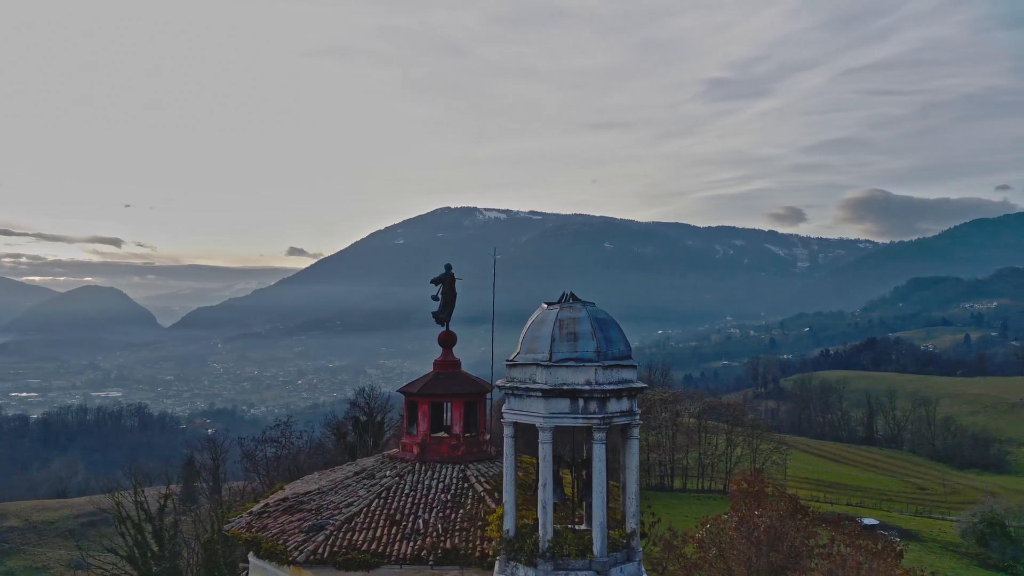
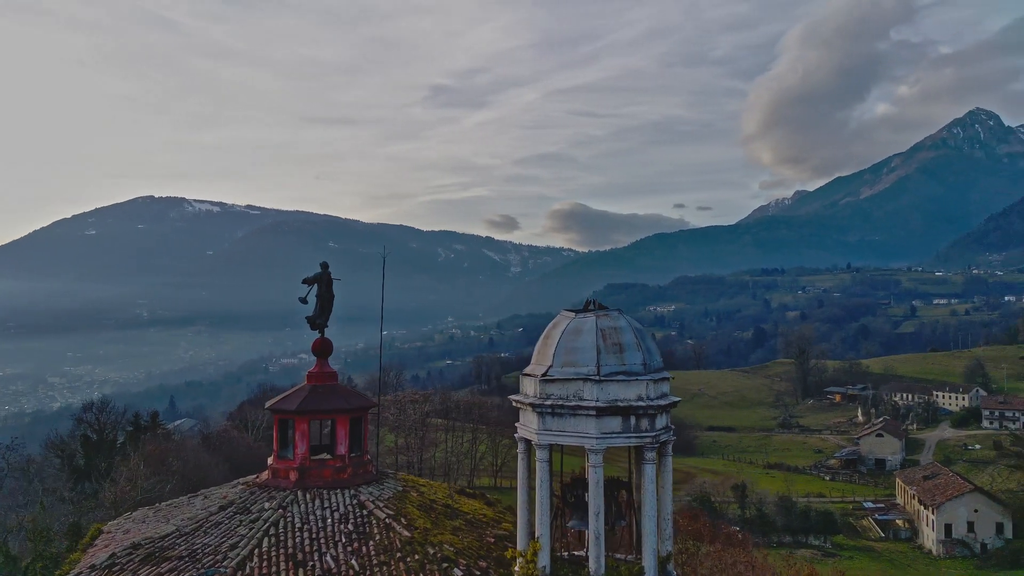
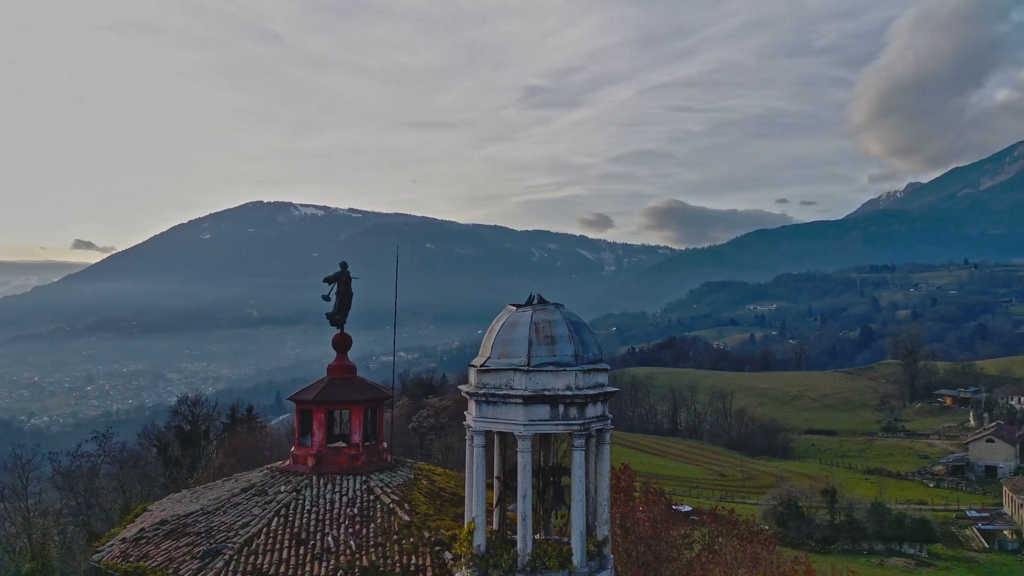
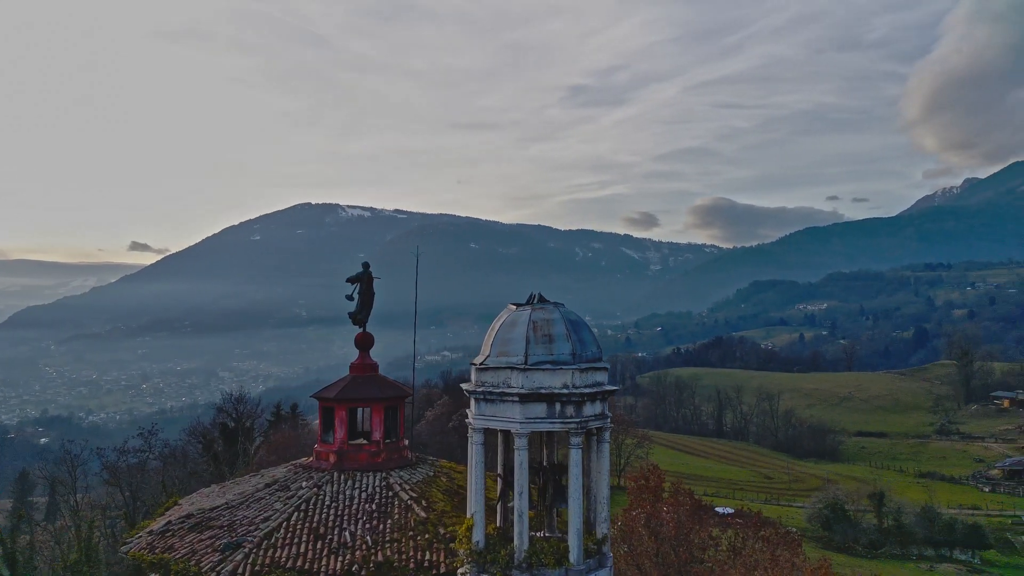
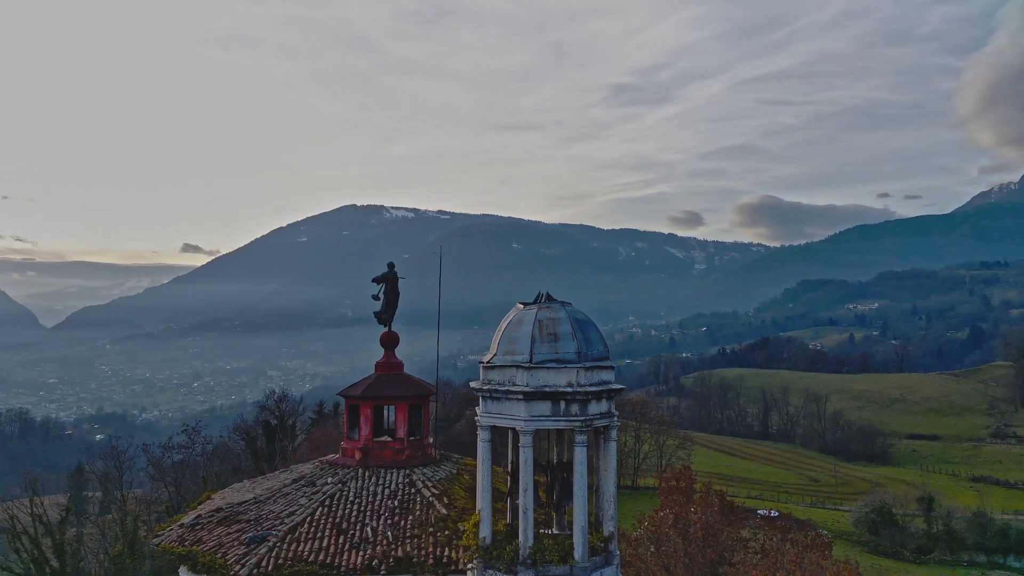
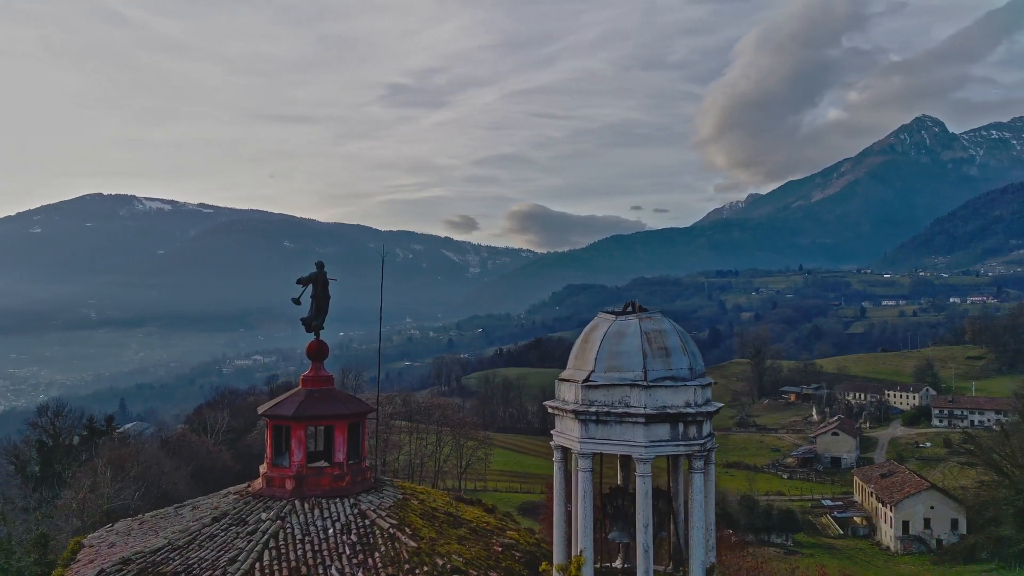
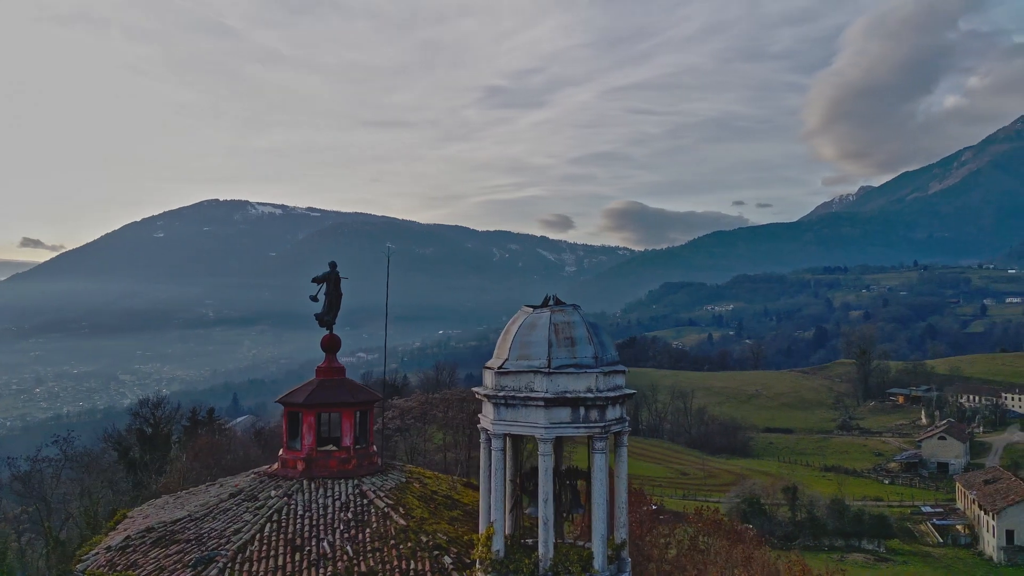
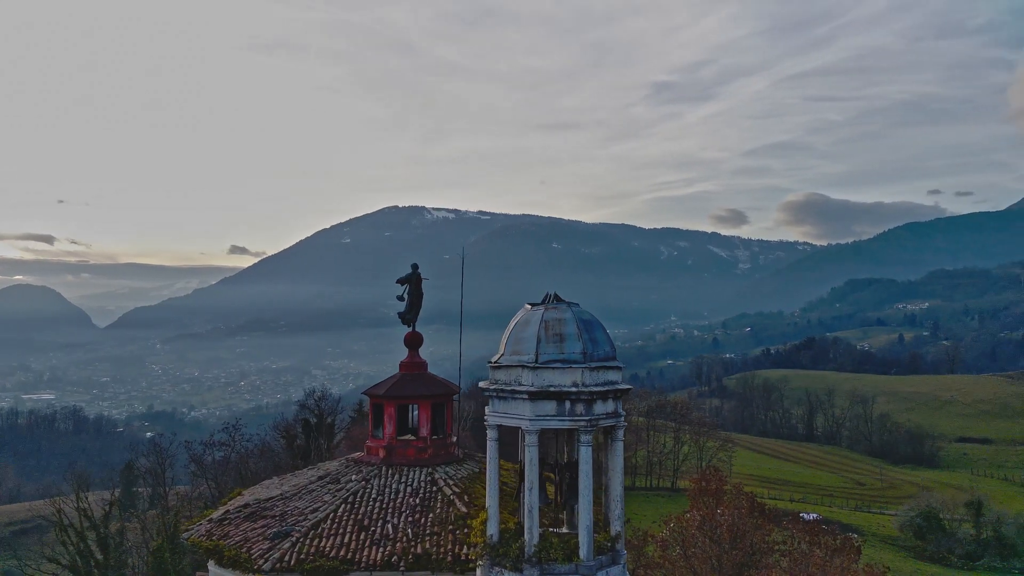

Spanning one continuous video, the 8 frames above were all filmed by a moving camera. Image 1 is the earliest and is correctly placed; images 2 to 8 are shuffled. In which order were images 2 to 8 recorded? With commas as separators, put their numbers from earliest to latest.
8, 5, 4, 3, 7, 2, 6
